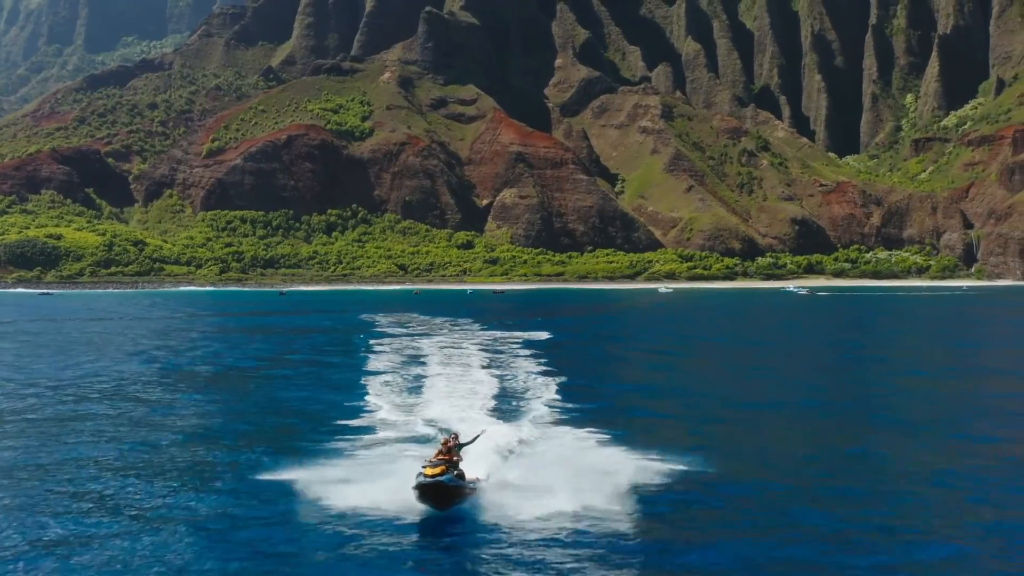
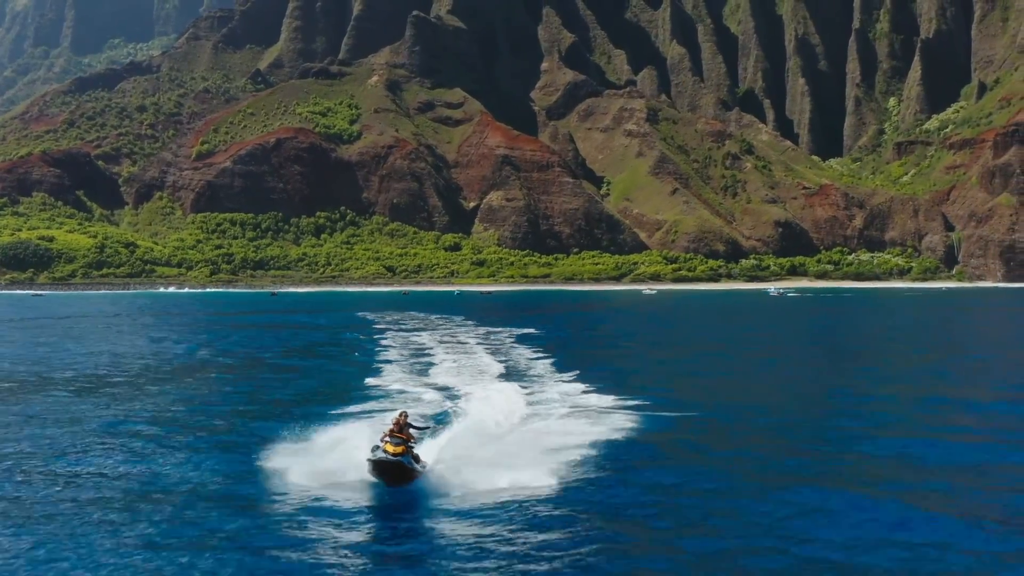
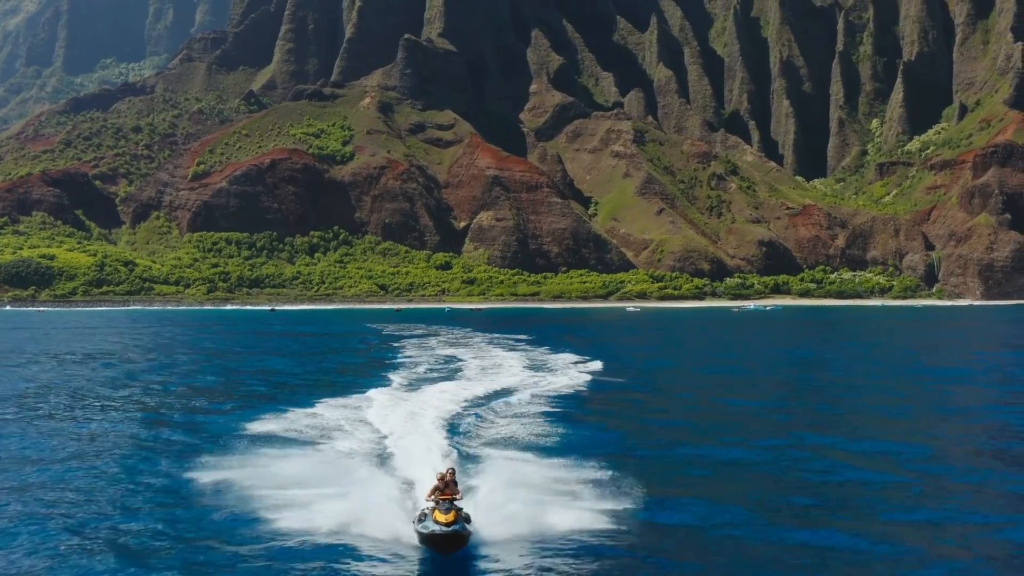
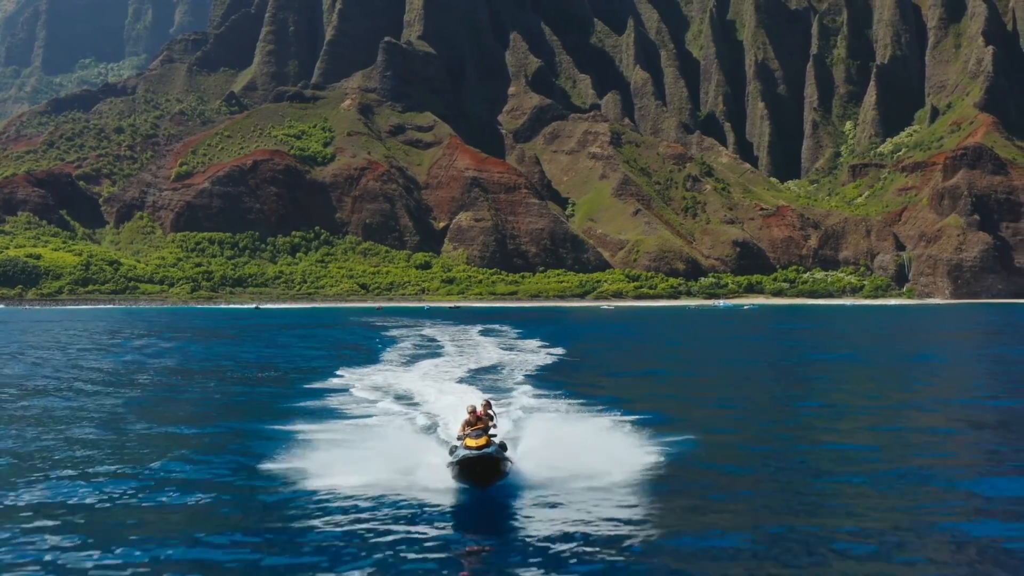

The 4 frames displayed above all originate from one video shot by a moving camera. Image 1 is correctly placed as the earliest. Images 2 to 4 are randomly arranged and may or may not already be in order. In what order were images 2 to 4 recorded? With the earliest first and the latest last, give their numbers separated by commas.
2, 3, 4
